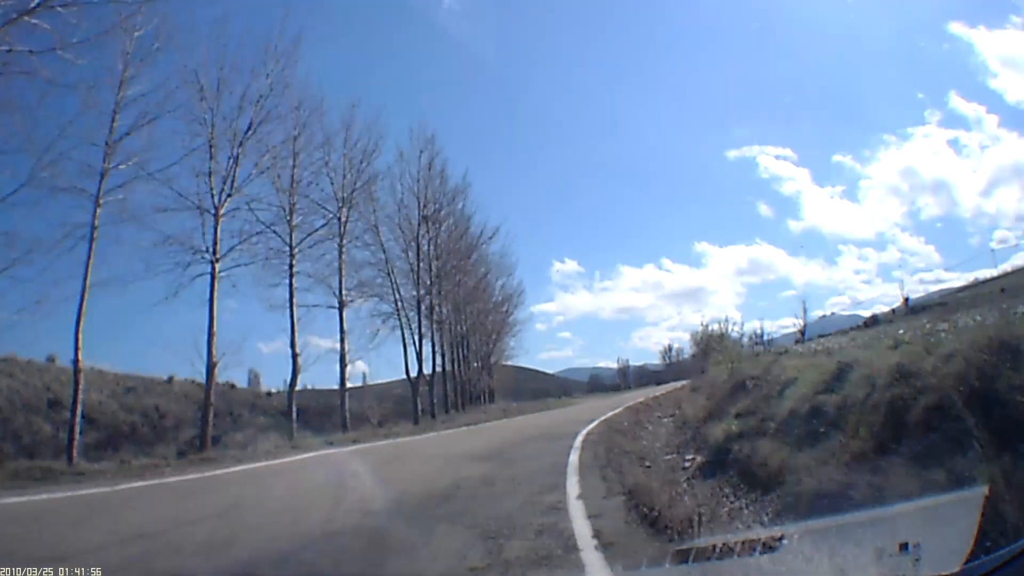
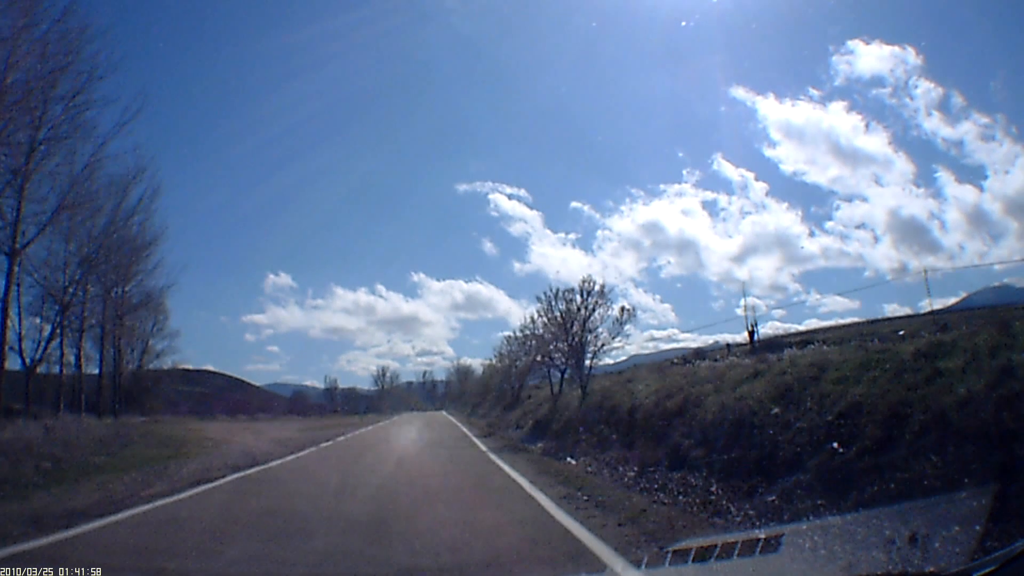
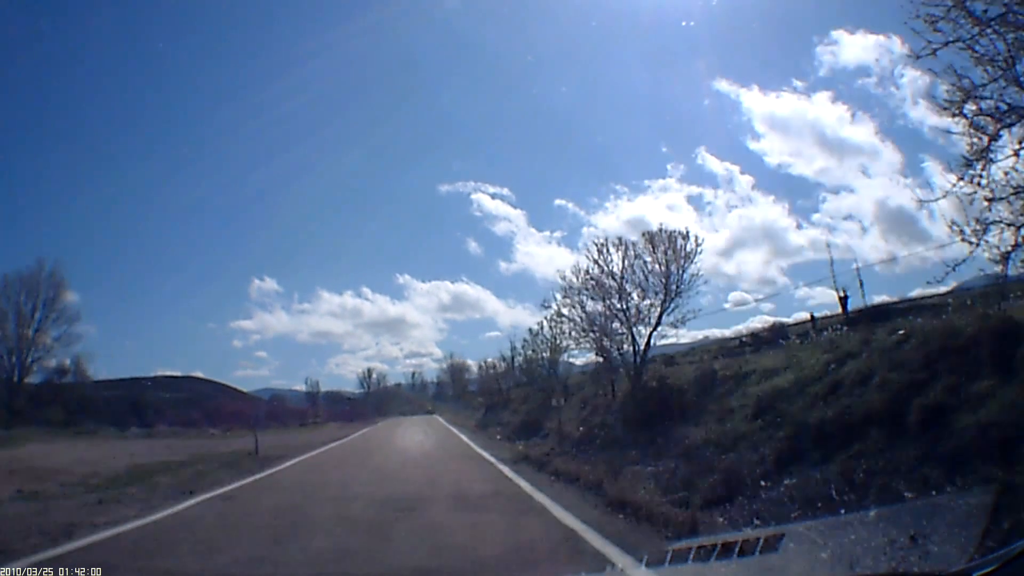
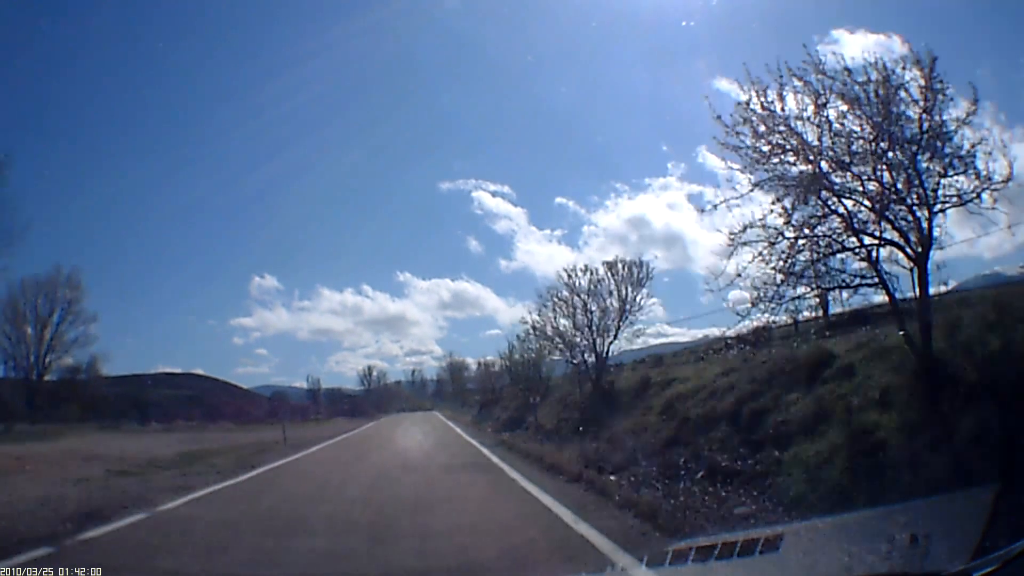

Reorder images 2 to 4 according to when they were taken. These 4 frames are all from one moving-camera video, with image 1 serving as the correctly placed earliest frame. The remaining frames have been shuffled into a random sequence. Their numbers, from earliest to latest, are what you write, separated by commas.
2, 4, 3
